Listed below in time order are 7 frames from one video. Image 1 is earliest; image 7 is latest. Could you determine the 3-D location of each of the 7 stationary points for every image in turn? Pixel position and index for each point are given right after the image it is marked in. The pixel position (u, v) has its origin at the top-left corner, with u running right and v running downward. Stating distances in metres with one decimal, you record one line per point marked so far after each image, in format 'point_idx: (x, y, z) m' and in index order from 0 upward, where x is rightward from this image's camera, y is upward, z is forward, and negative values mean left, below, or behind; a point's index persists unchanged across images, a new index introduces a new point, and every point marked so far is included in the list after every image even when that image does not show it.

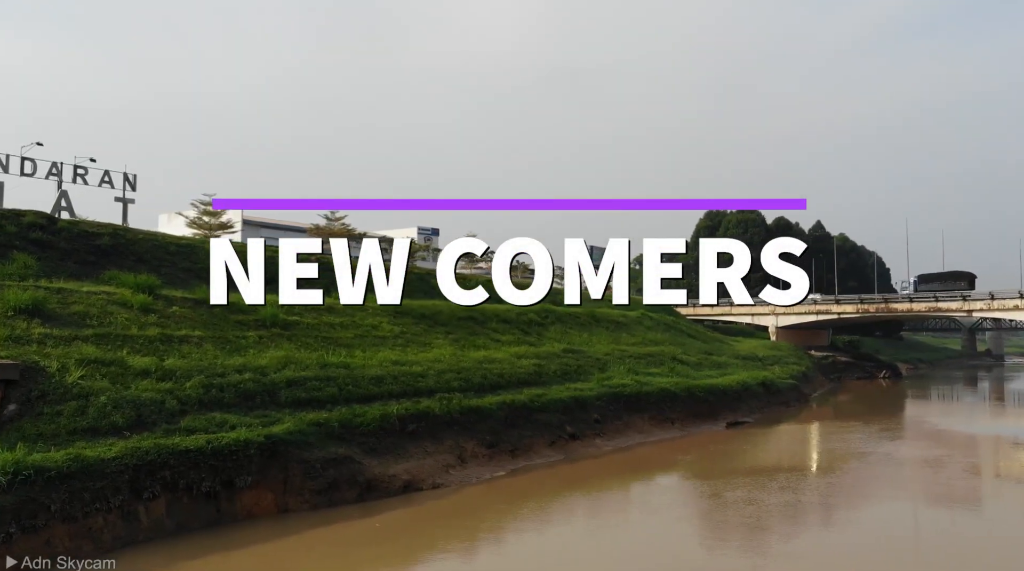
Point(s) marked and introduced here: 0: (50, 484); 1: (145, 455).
0: (-6.0, -2.6, +12.4) m
1: (-5.3, -2.4, +13.8) m
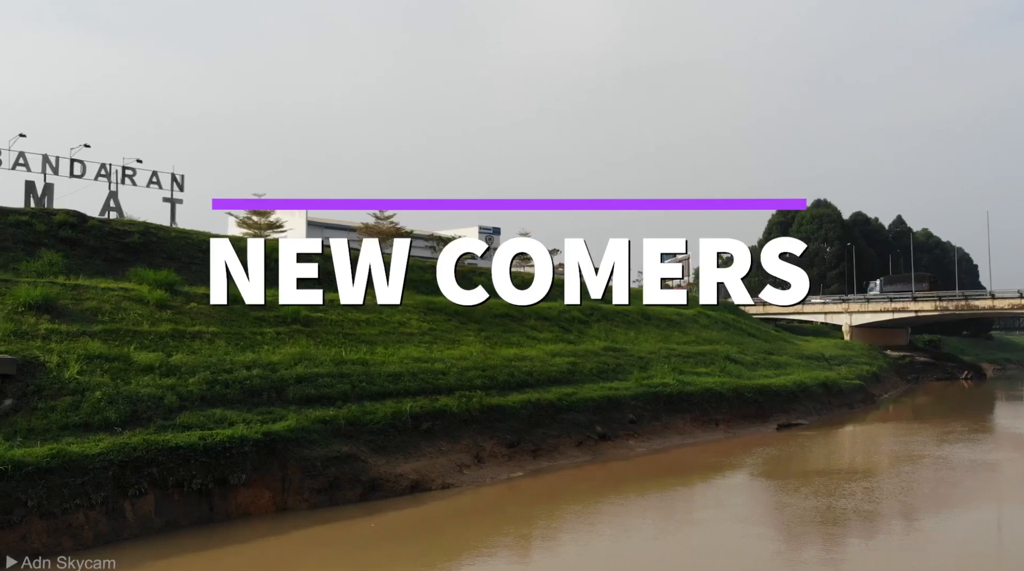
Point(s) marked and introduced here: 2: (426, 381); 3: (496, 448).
0: (-6.2, -2.5, +12.3) m
1: (-5.4, -2.3, +13.6) m
2: (-1.8, -2.0, +19.9) m
3: (-0.3, -3.3, +19.4) m
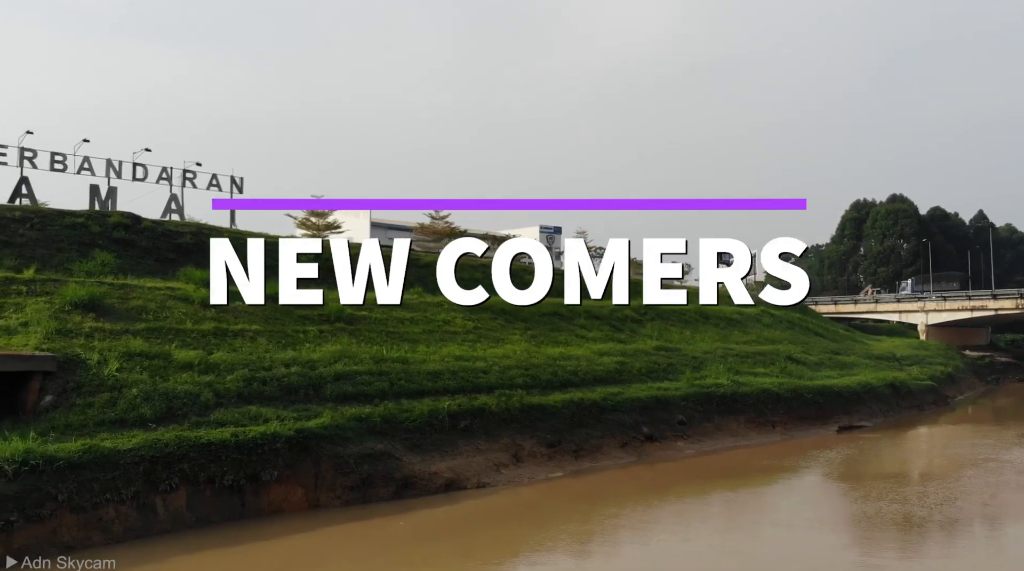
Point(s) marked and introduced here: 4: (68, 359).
0: (-6.0, -2.5, +12.6) m
1: (-5.0, -2.3, +13.9) m
2: (-1.0, -1.9, +19.8) m
3: (+0.5, -3.2, +19.2) m
4: (-7.0, -1.2, +15.3) m
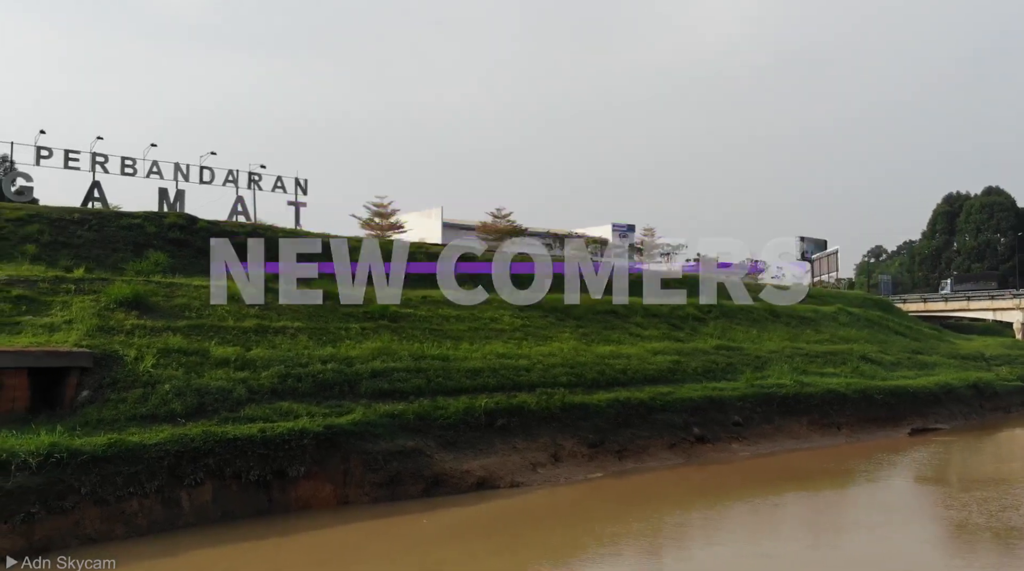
0: (-5.8, -2.4, +12.9) m
1: (-4.7, -2.3, +14.0) m
2: (-0.1, -1.9, +19.6) m
3: (+1.2, -3.2, +18.9) m
4: (-6.6, -1.1, +15.6) m
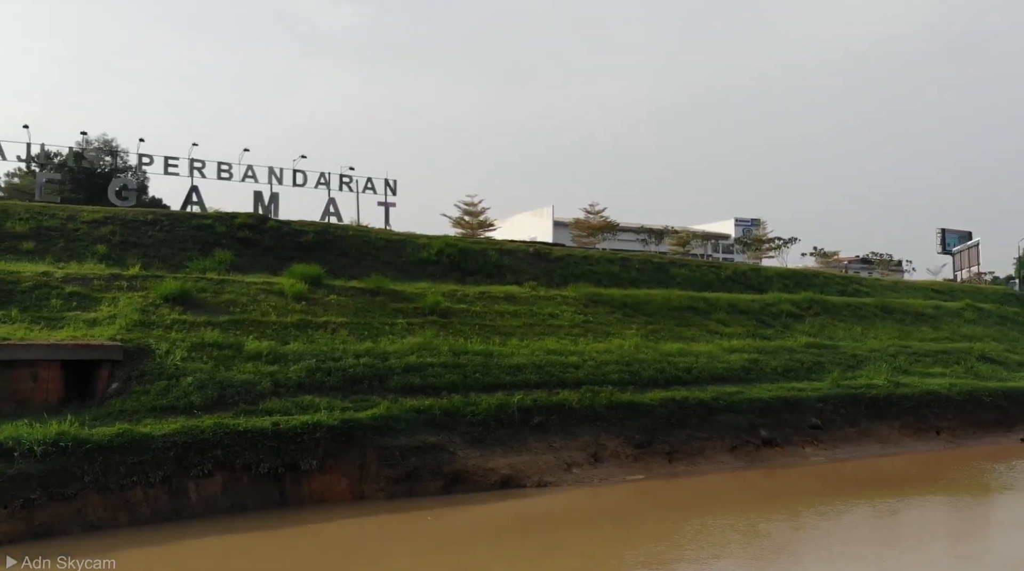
0: (-5.9, -2.3, +13.3) m
1: (-4.6, -2.2, +14.3) m
2: (+0.8, -1.7, +19.0) m
3: (+2.0, -3.0, +18.1) m
4: (-6.2, -1.1, +16.1) m
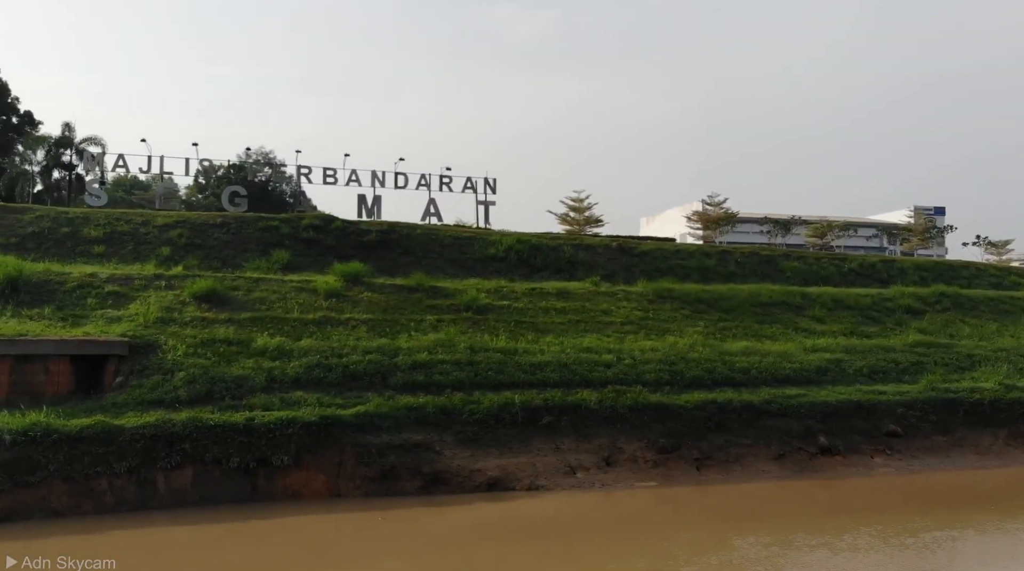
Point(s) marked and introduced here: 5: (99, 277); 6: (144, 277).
0: (-6.5, -2.3, +13.8) m
1: (-5.1, -2.1, +14.5) m
2: (+1.2, -1.6, +18.0) m
3: (+2.2, -2.9, +16.9) m
4: (-6.3, -1.0, +16.7) m
5: (-8.2, +0.2, +19.3) m
6: (-7.4, +0.2, +19.5) m
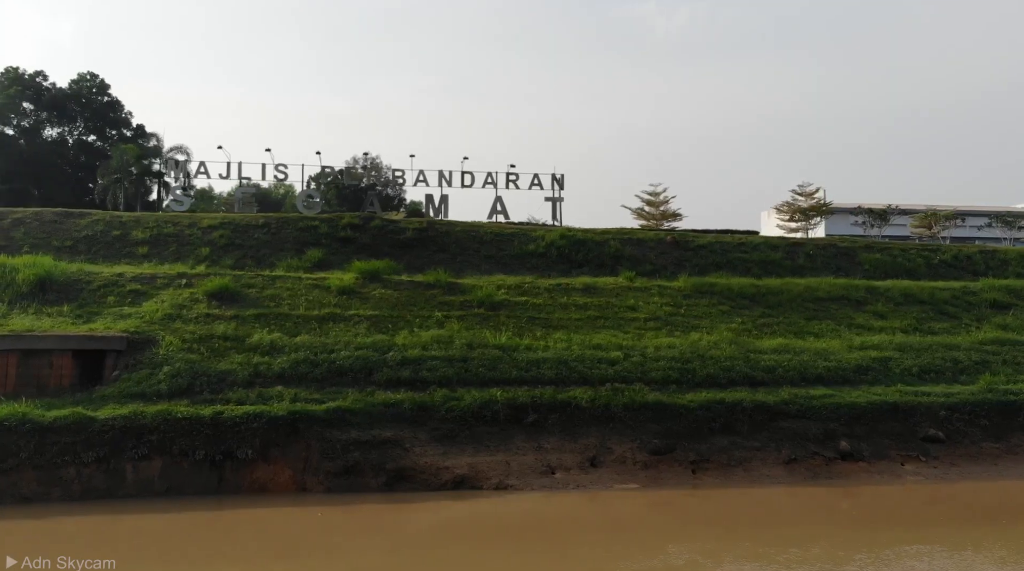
0: (-7.2, -2.2, +14.4) m
1: (-5.7, -2.0, +14.9) m
2: (+1.1, -1.5, +17.3) m
3: (+1.9, -2.7, +16.0) m
4: (-6.5, -1.0, +17.2) m
5: (-8.0, +0.2, +20.1) m
6: (-7.2, +0.2, +20.2) m
